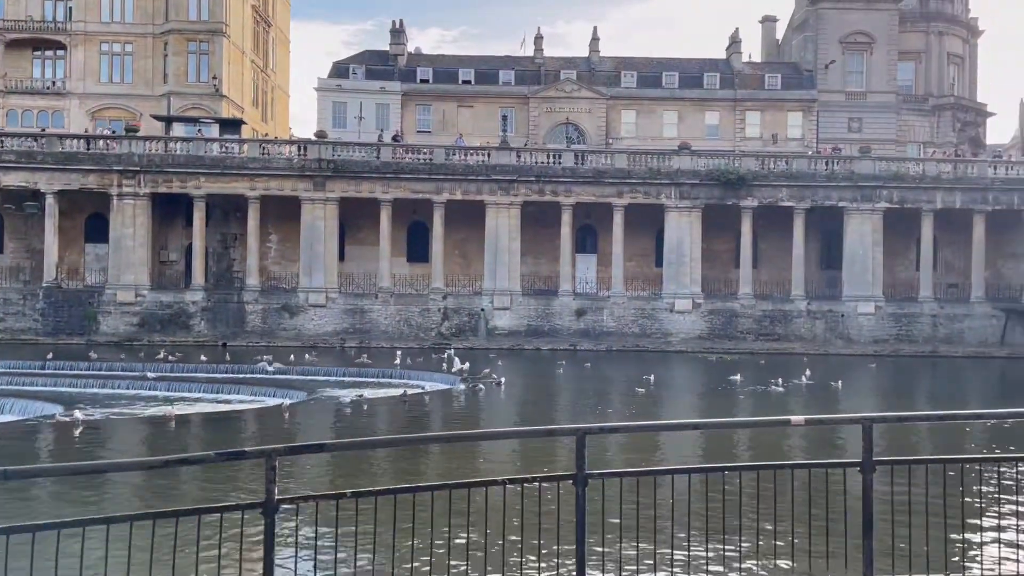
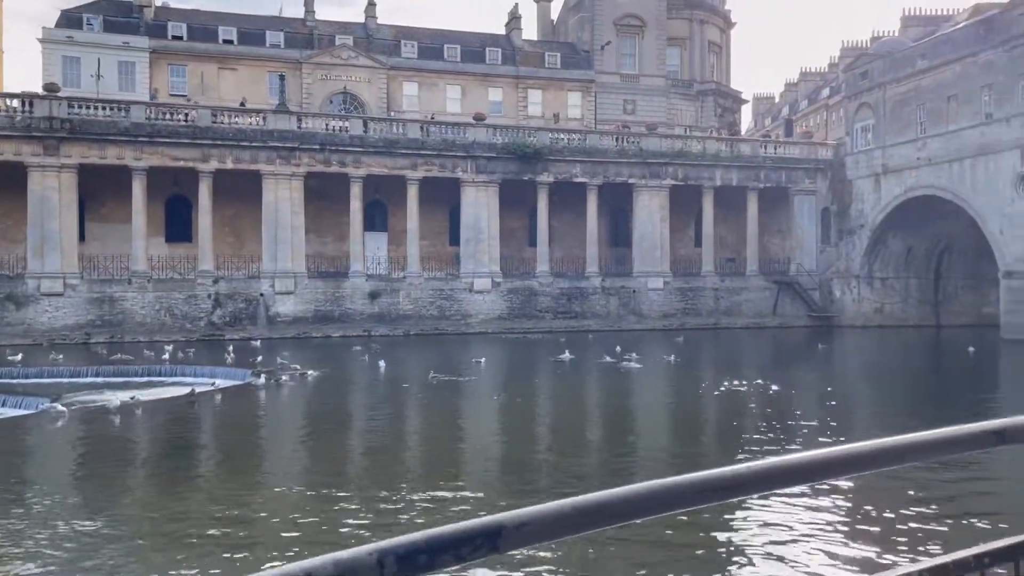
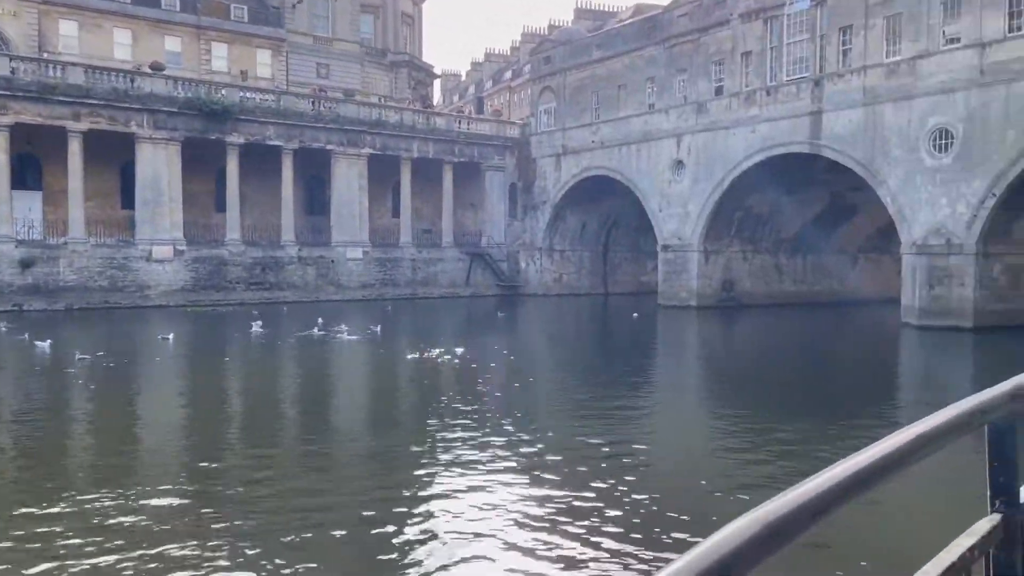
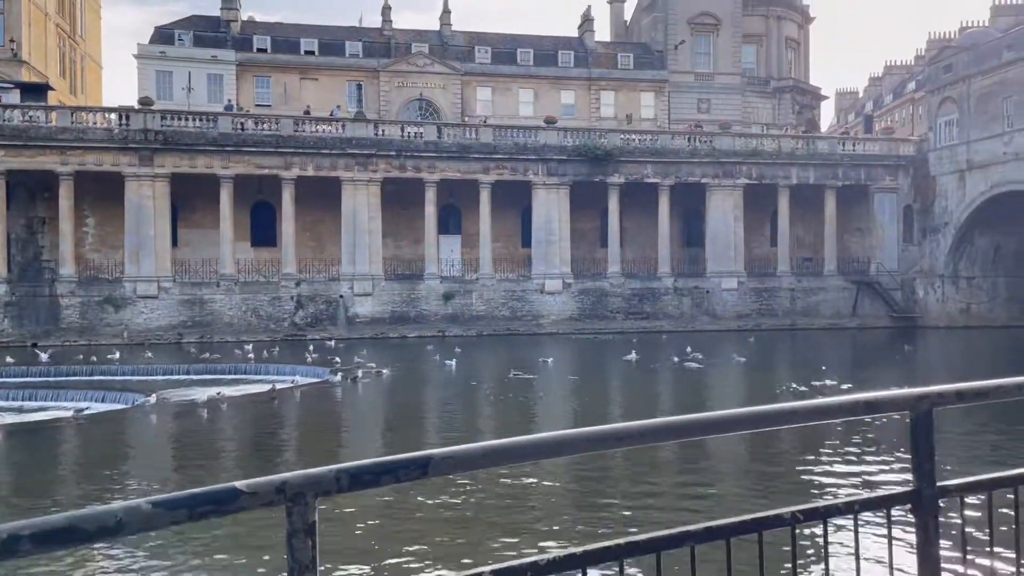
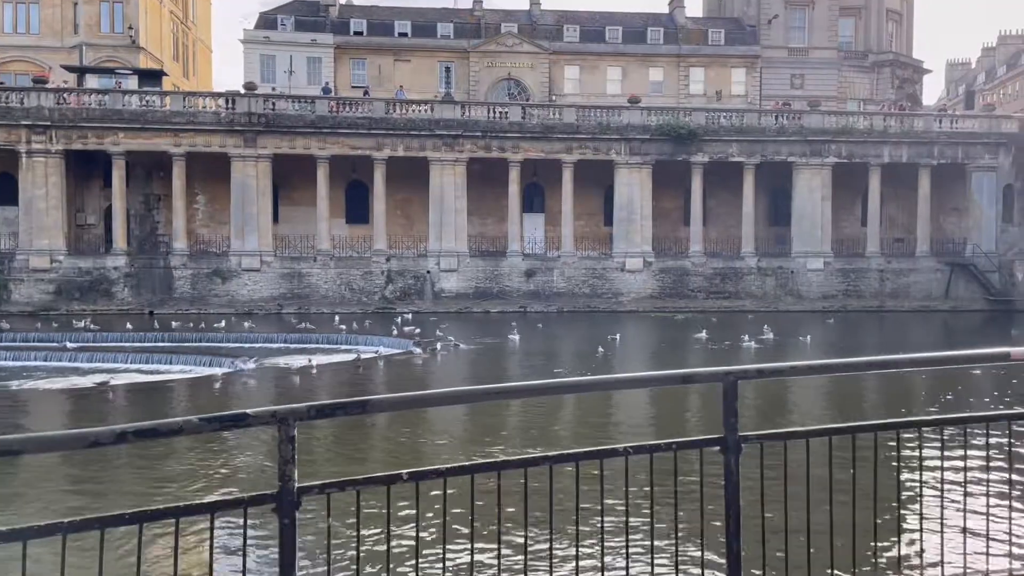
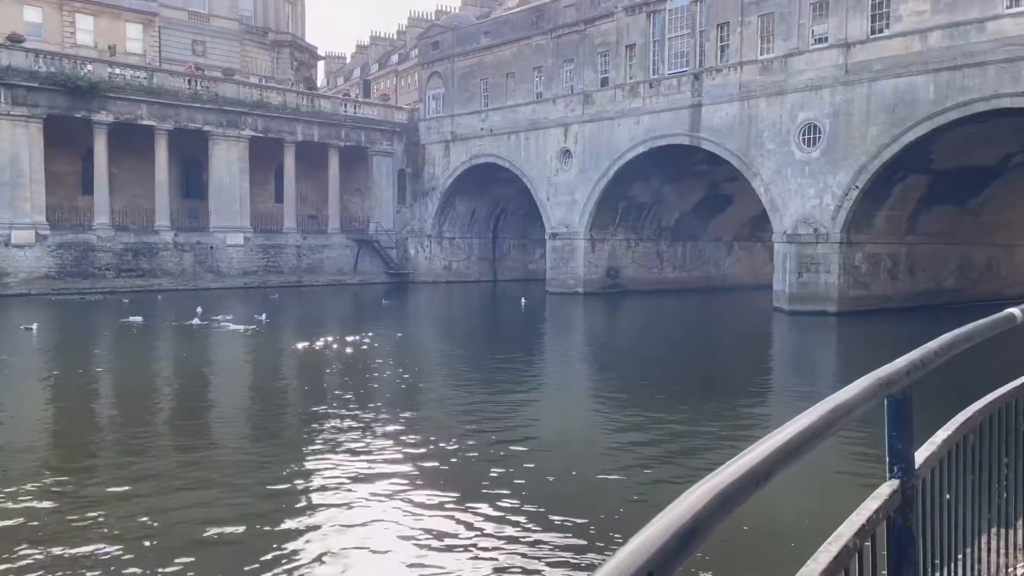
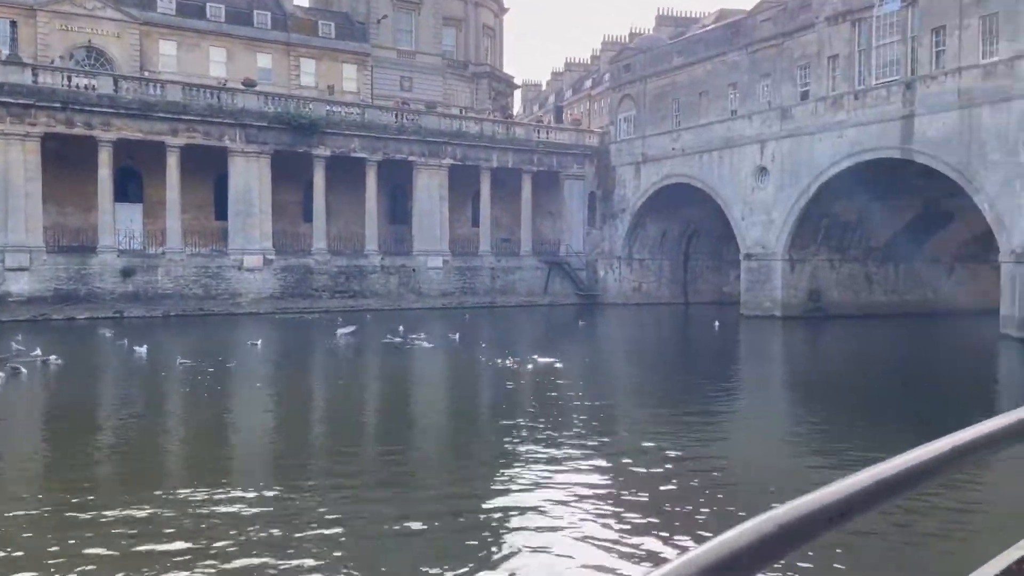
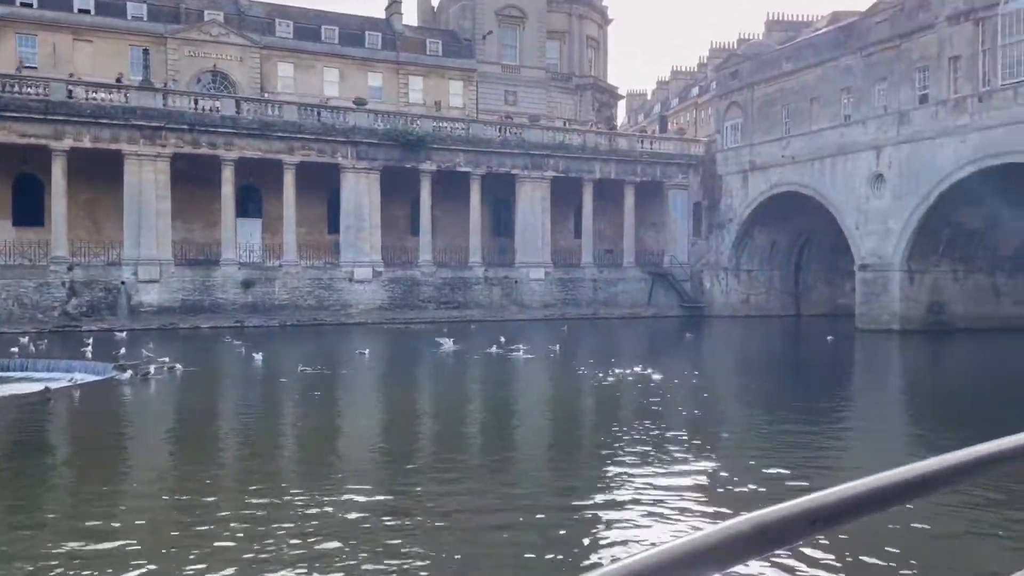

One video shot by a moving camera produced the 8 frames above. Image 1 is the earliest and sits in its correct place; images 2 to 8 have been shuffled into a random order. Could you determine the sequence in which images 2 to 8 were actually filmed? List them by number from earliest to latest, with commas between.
5, 4, 2, 8, 7, 3, 6
